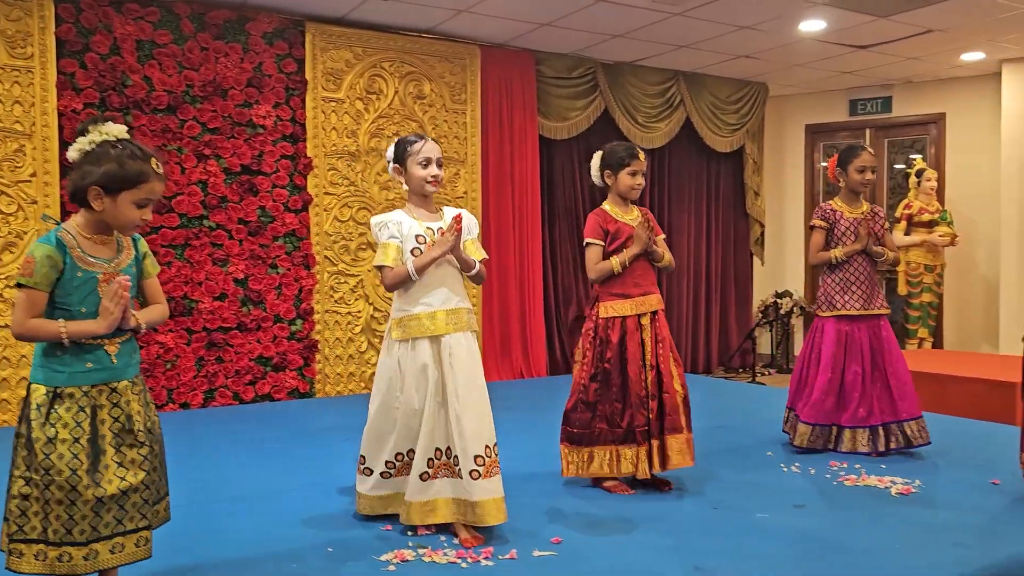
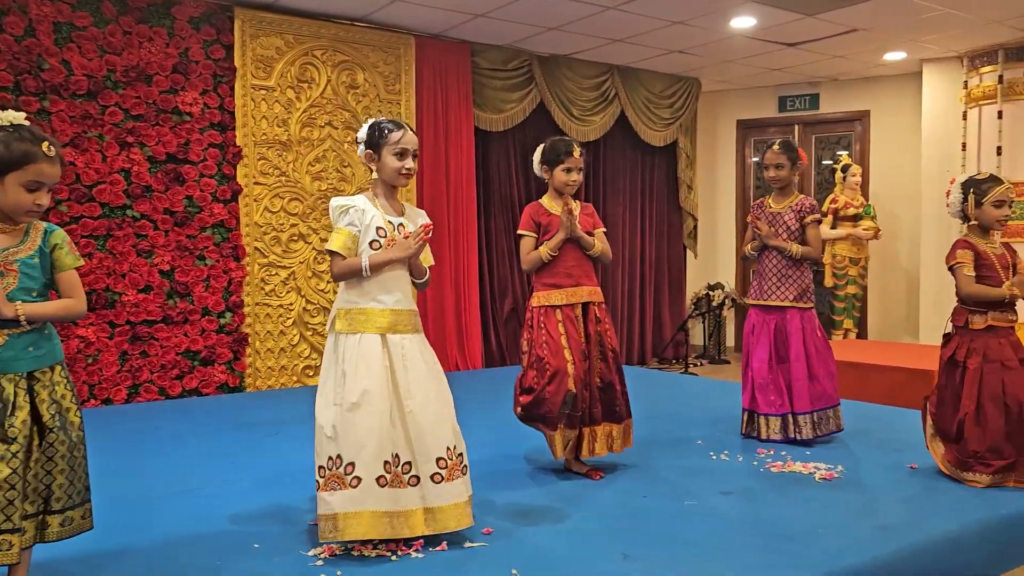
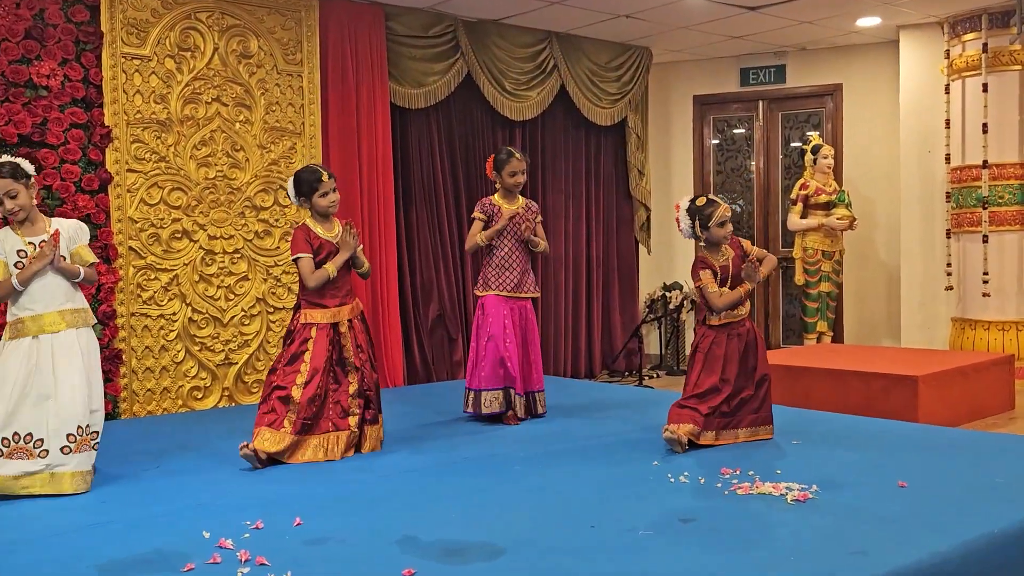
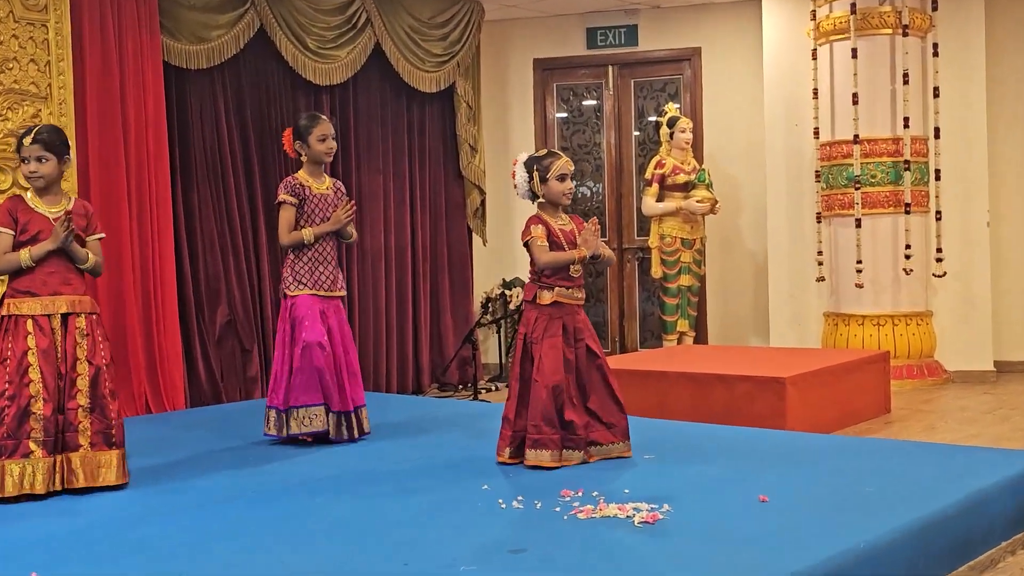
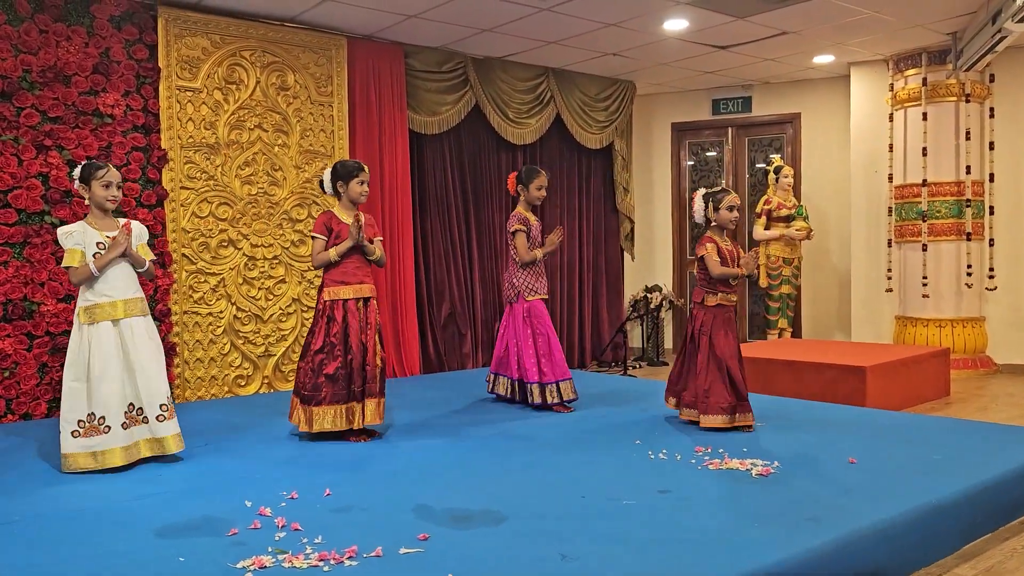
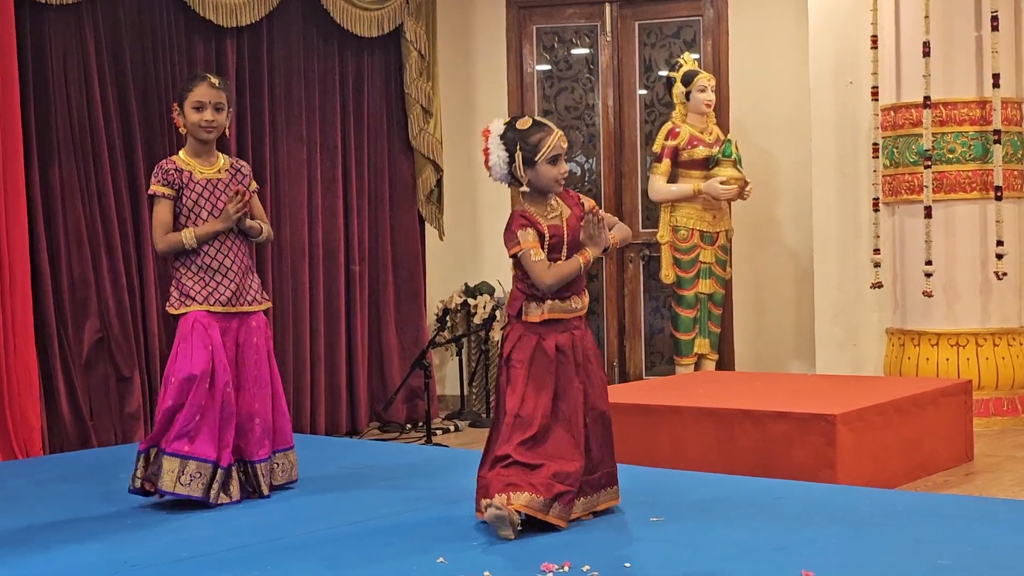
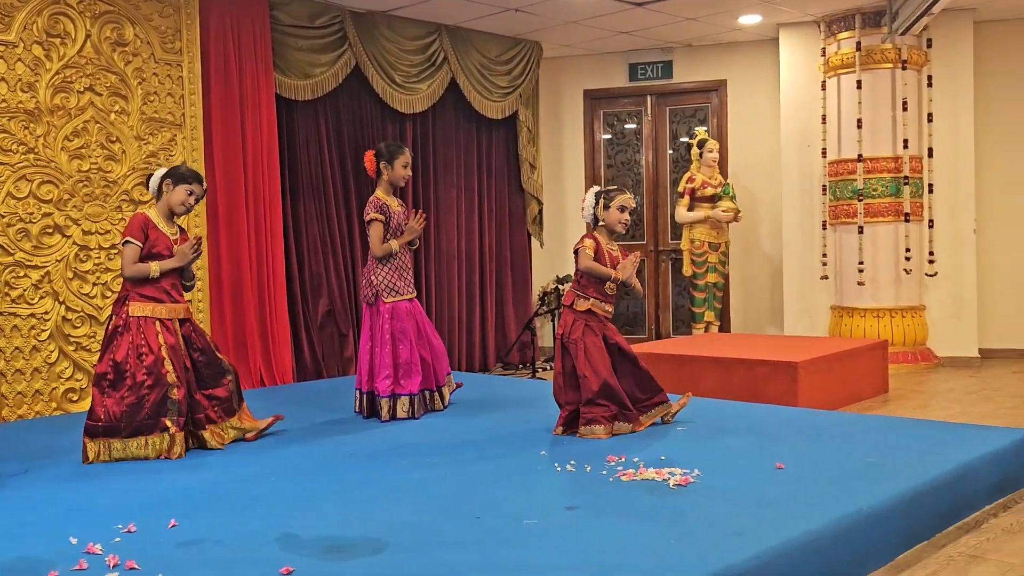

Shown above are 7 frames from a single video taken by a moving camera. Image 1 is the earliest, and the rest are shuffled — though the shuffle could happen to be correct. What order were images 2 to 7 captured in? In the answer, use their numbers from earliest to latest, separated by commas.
2, 5, 3, 7, 4, 6
